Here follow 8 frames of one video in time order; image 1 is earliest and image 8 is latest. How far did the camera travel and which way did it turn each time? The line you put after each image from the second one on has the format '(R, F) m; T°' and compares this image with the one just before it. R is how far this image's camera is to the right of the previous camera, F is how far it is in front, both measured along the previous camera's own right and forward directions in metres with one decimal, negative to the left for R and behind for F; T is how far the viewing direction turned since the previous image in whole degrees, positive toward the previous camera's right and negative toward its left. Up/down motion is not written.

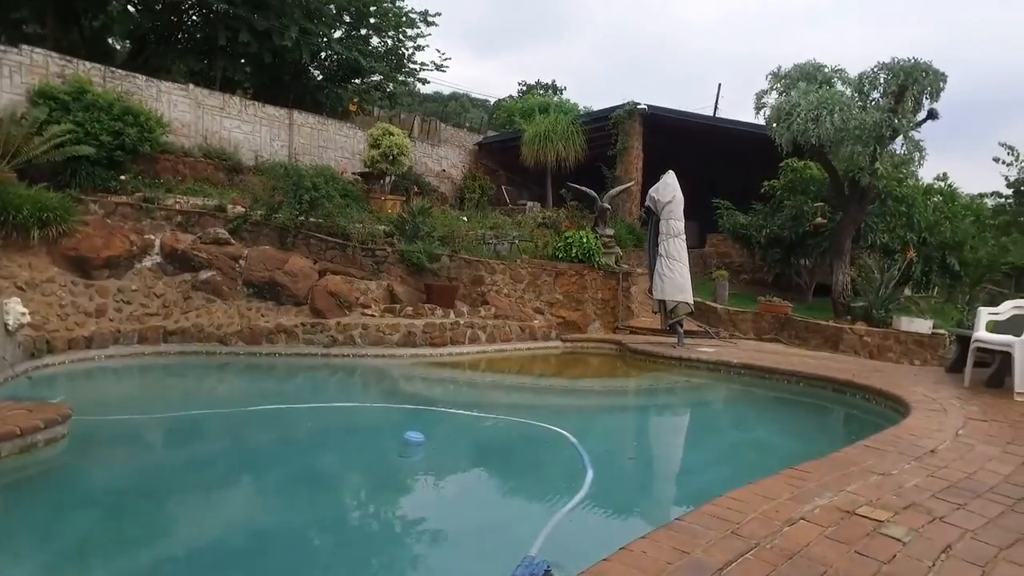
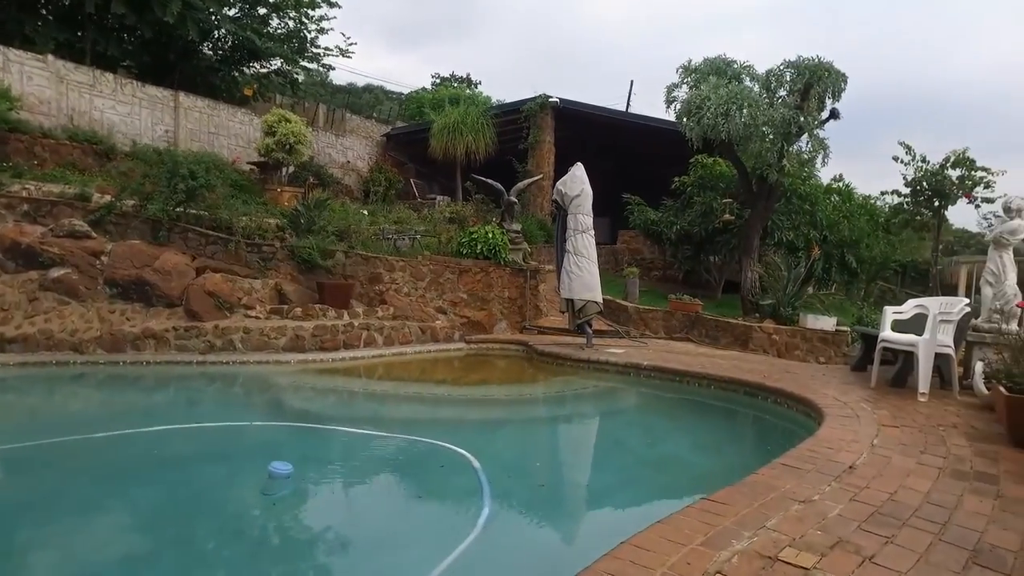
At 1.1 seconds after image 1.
(+0.2, +0.4) m; +7°
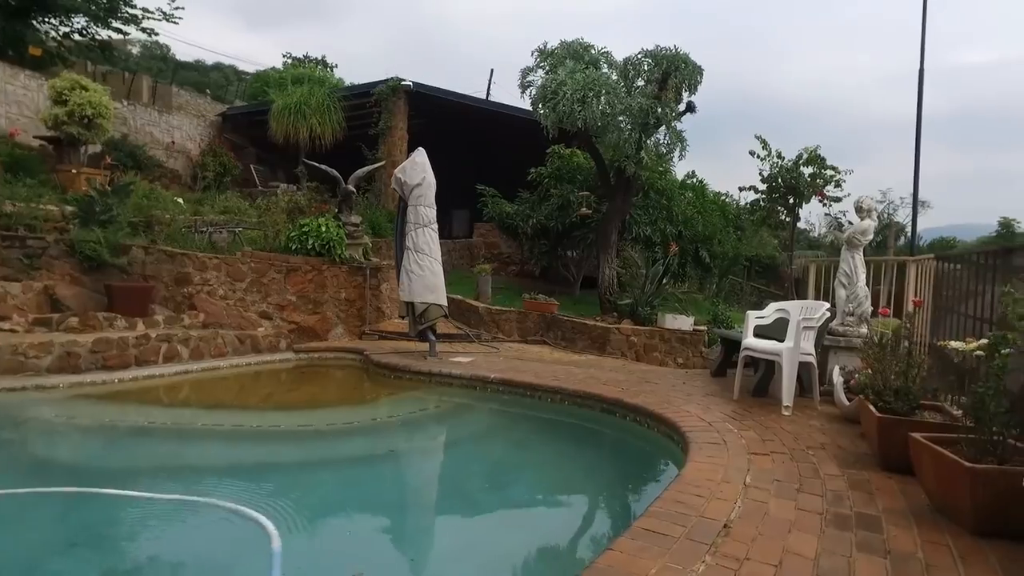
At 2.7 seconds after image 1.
(+0.3, +0.8) m; +11°
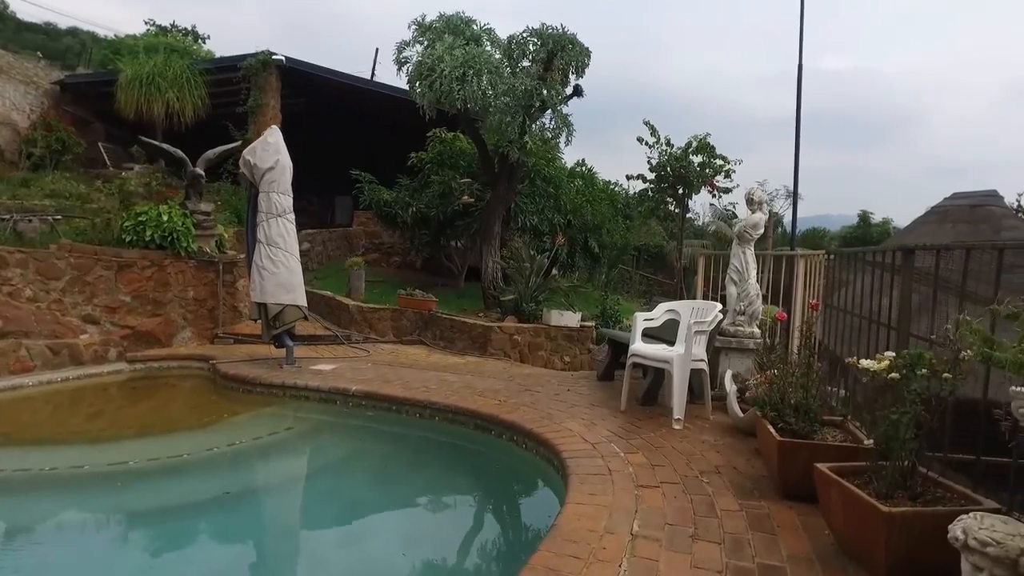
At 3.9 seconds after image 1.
(+0.2, +0.6) m; +8°
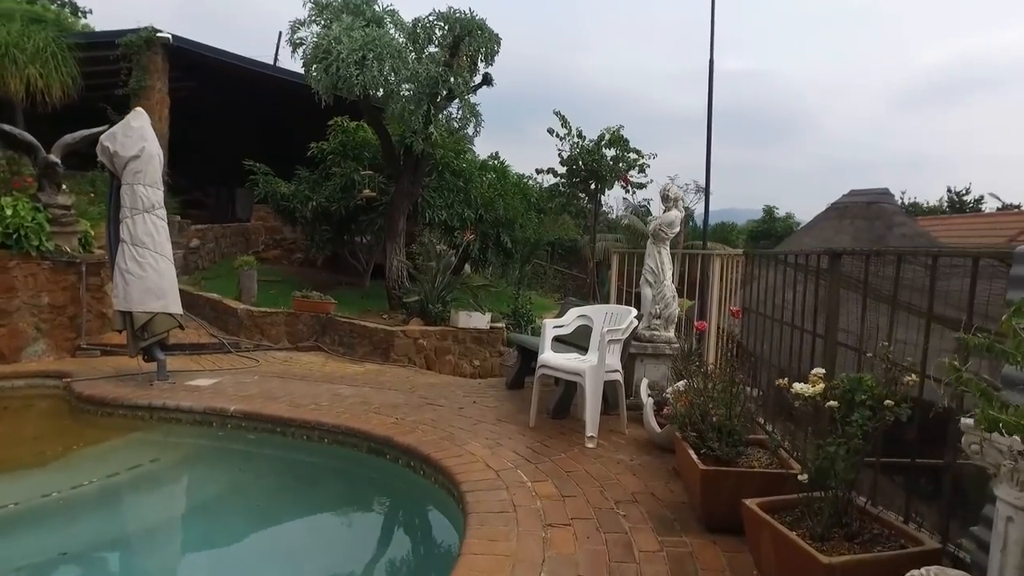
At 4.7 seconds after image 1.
(+0.1, +0.4) m; +7°
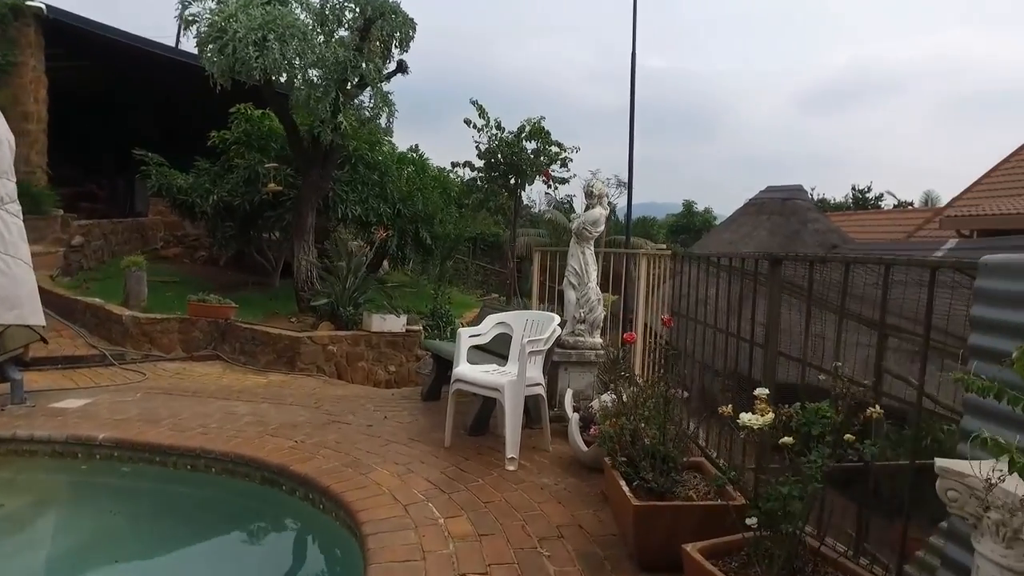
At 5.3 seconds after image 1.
(+0.1, +0.4) m; +6°
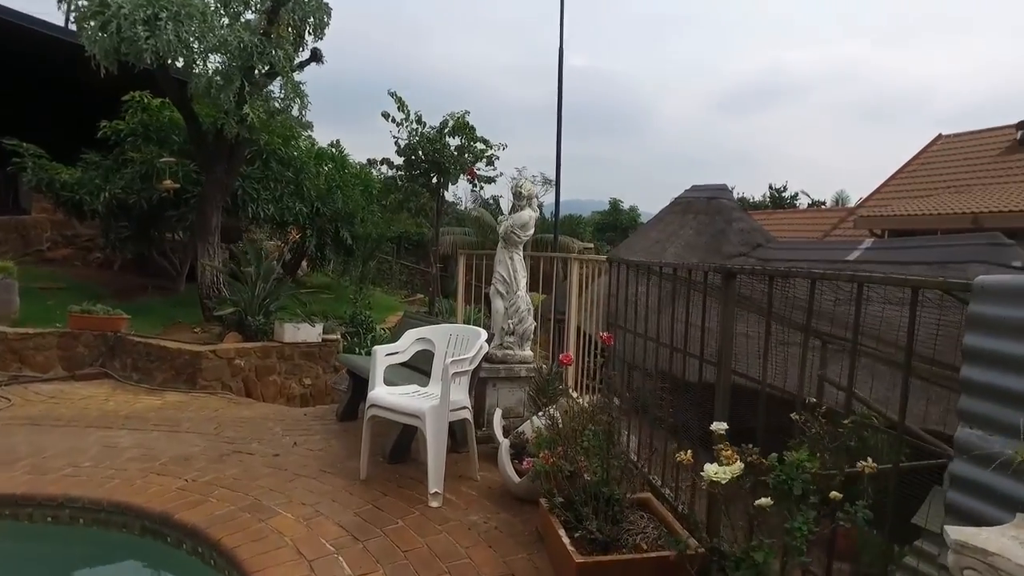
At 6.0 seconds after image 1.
(0.0, +0.3) m; +6°
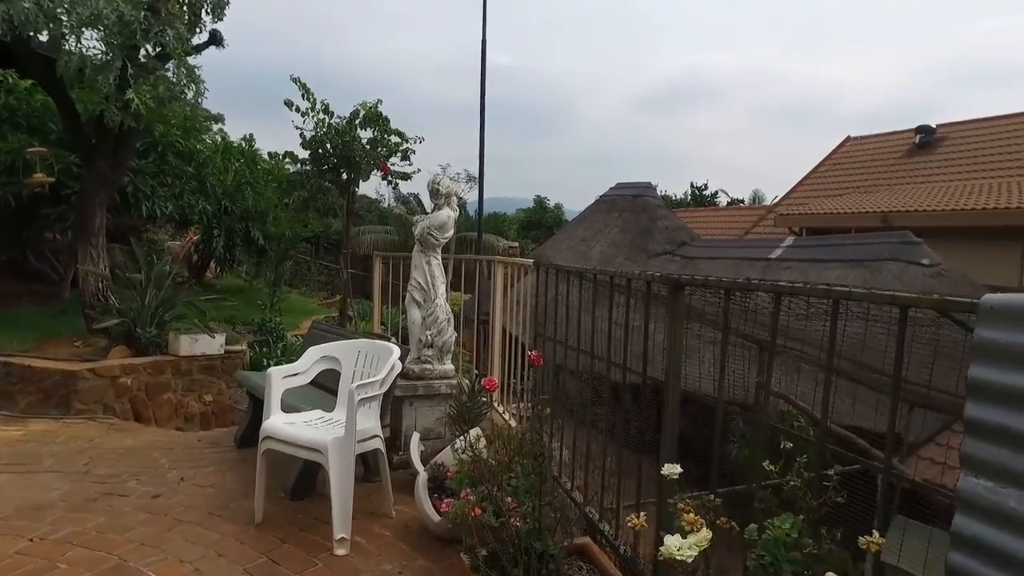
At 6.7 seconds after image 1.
(0.0, +0.4) m; +6°
